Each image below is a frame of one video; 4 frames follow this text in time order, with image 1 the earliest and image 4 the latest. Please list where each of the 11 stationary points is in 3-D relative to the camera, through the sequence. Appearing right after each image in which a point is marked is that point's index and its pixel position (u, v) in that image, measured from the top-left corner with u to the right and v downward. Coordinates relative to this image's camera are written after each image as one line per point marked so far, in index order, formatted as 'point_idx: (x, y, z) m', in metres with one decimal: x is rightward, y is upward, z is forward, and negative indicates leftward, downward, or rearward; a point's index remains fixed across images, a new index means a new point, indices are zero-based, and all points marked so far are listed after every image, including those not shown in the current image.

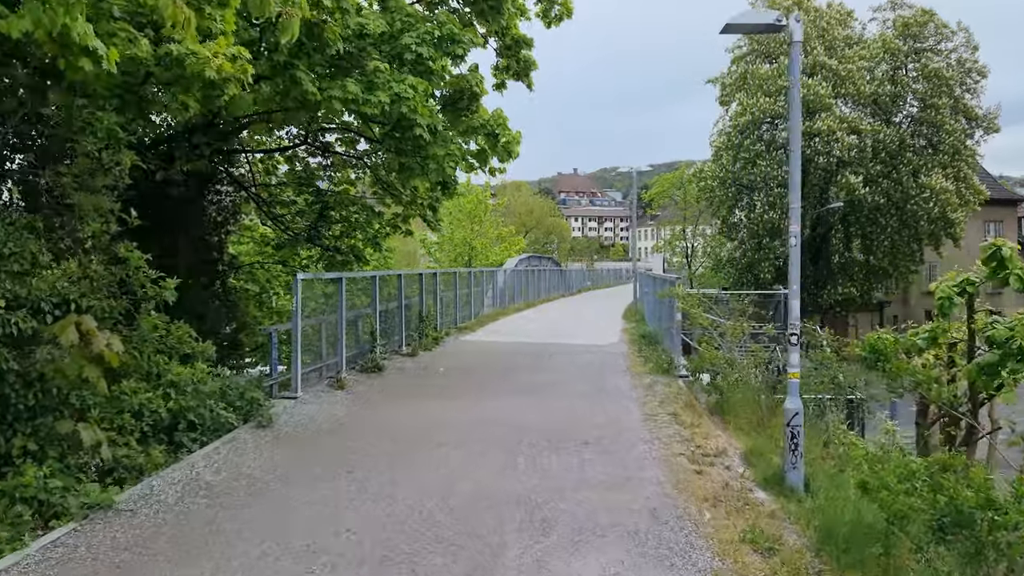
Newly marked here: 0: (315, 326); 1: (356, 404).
0: (-2.2, -0.4, +9.3) m
1: (-1.5, -1.1, +8.2) m
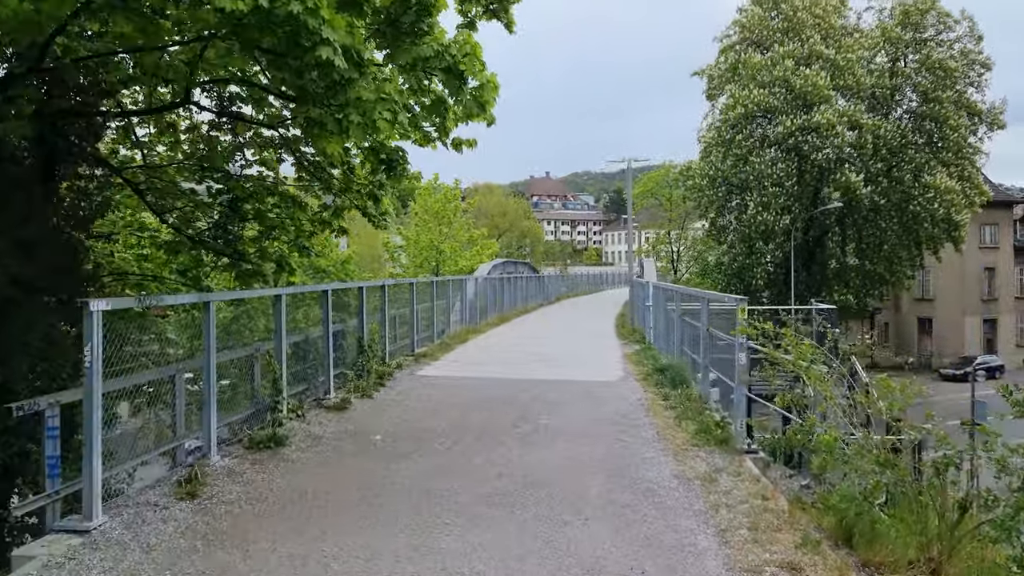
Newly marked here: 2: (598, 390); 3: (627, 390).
0: (-2.4, -0.6, +5.6) m
1: (-1.7, -1.4, +4.5) m
2: (+1.0, -1.2, +10.1) m
3: (+1.4, -1.2, +9.9) m
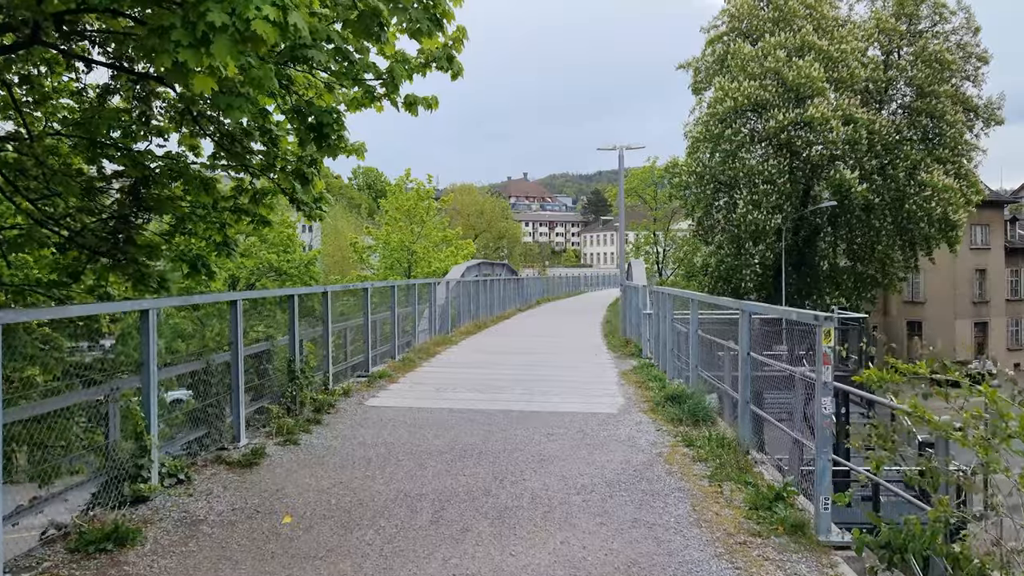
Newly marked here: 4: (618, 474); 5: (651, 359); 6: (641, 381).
0: (-2.5, -0.7, +3.2) m
1: (-1.7, -1.4, +2.2) m
2: (+0.8, -1.3, +7.8) m
3: (+1.1, -1.3, +7.7) m
4: (+0.8, -1.3, +6.0) m
5: (+2.1, -1.1, +12.9) m
6: (+1.6, -1.2, +10.9) m
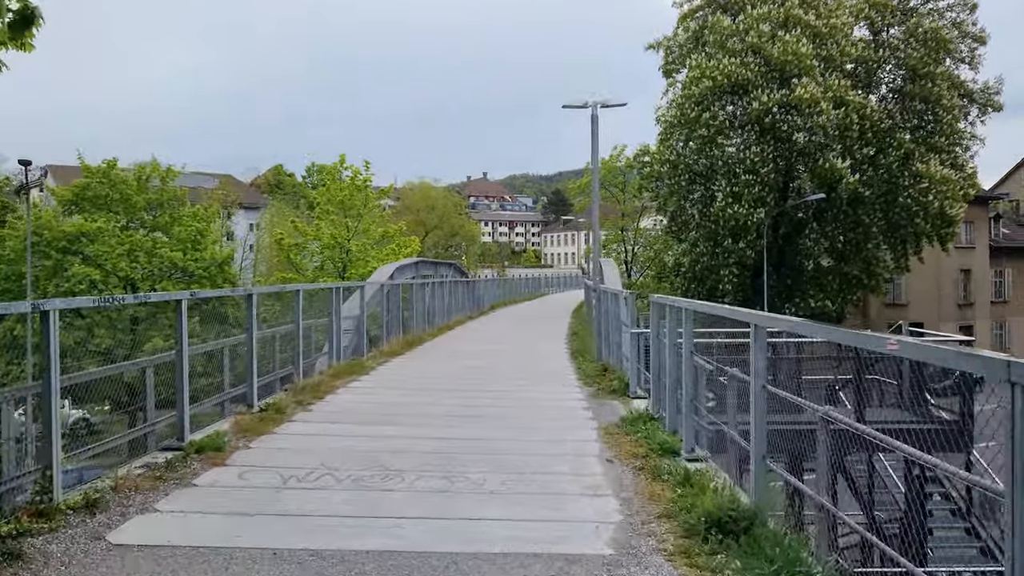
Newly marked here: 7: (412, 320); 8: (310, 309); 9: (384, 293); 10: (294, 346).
0: (-2.8, -0.8, -1.3) m
1: (-2.0, -1.5, -2.3) m
2: (+0.3, -1.4, +3.4) m
3: (+0.6, -1.4, +3.3) m
4: (+0.3, -1.4, +1.6) m
5: (+1.4, -1.2, +8.6) m
6: (+1.0, -1.3, +6.5) m
7: (-2.2, -0.7, +18.7) m
8: (-2.6, -0.2, +10.7) m
9: (-2.4, -0.1, +15.7) m
10: (-2.6, -0.7, +10.1) m
